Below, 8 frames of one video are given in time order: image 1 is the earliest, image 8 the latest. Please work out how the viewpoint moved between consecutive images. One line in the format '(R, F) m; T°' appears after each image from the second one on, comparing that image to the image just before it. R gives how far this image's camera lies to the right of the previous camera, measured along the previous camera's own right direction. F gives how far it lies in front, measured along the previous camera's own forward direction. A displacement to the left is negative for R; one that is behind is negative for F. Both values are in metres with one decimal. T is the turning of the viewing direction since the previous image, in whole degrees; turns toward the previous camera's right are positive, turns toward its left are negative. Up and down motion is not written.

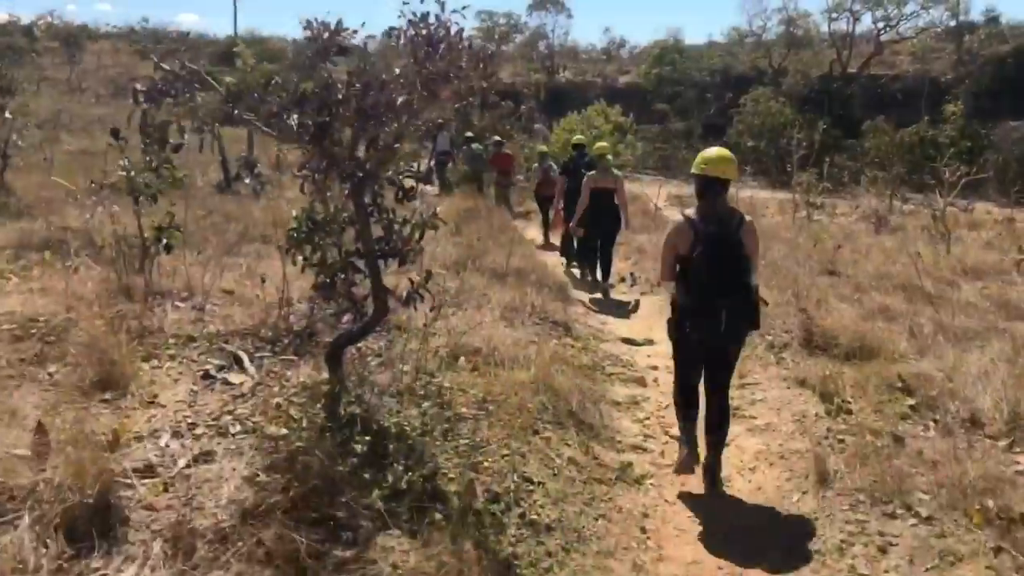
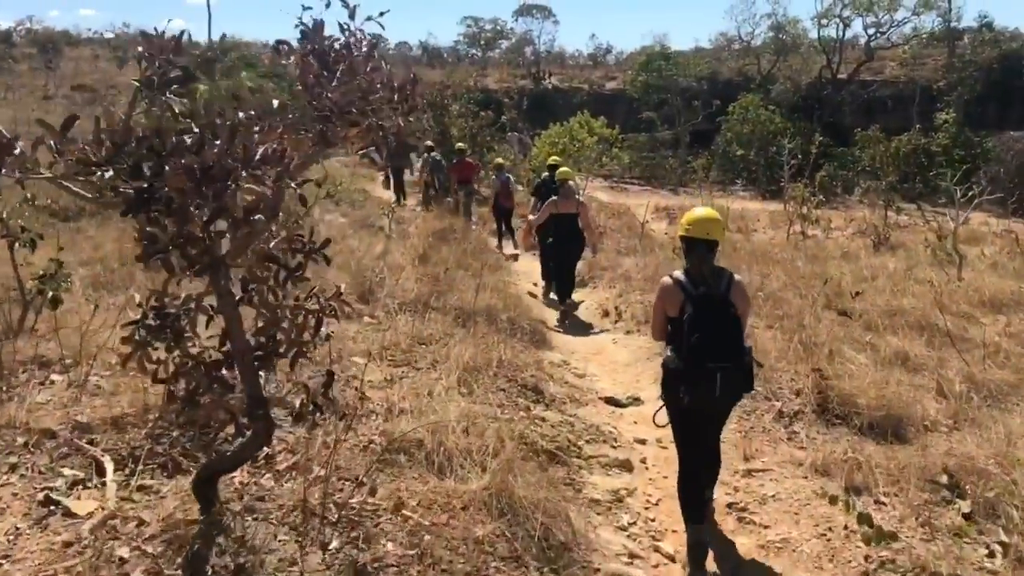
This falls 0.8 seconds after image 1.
(+0.2, +1.0) m; +1°
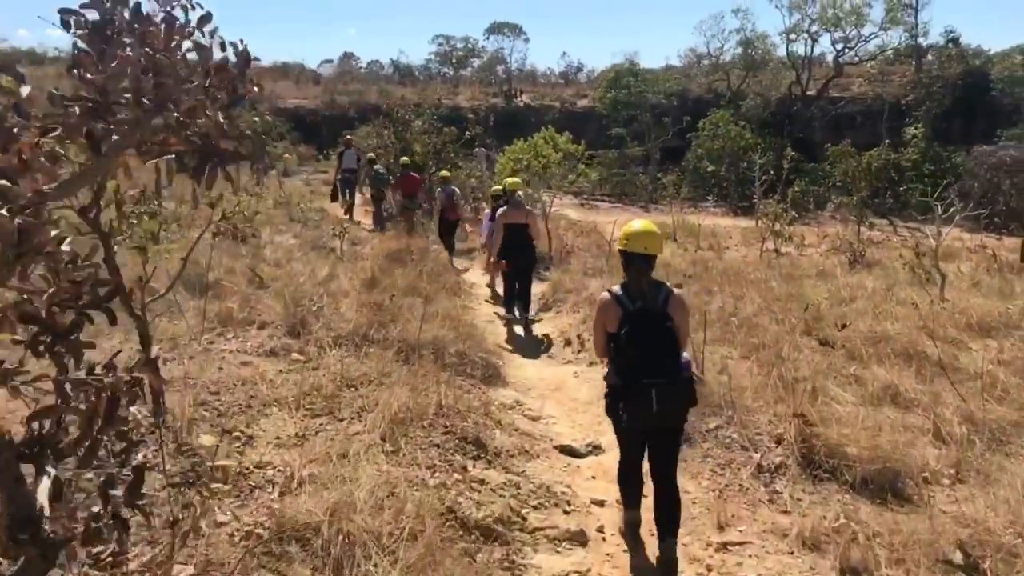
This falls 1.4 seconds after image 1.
(+0.2, +0.7) m; +2°
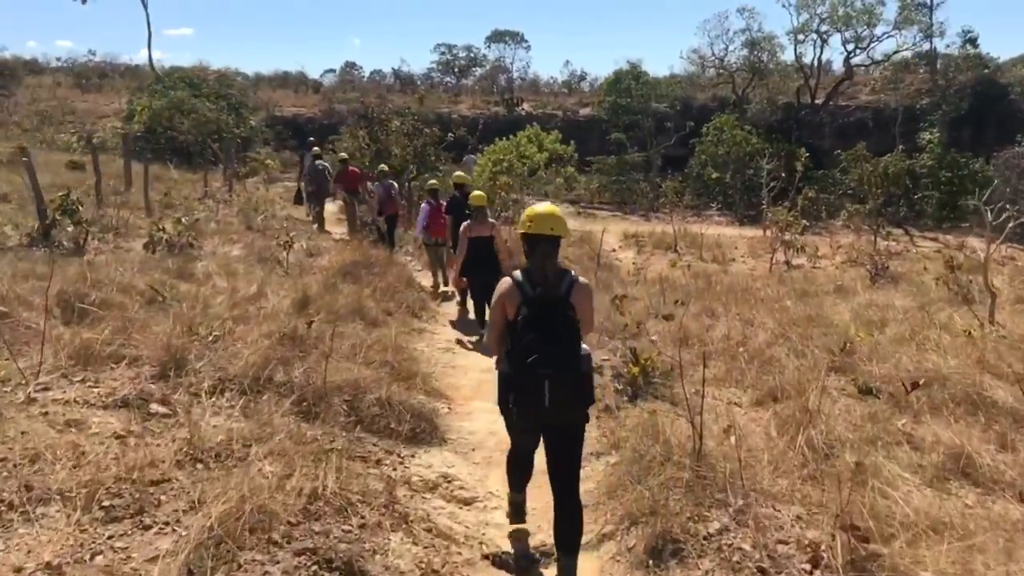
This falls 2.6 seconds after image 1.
(+0.4, +1.6) m; 0°
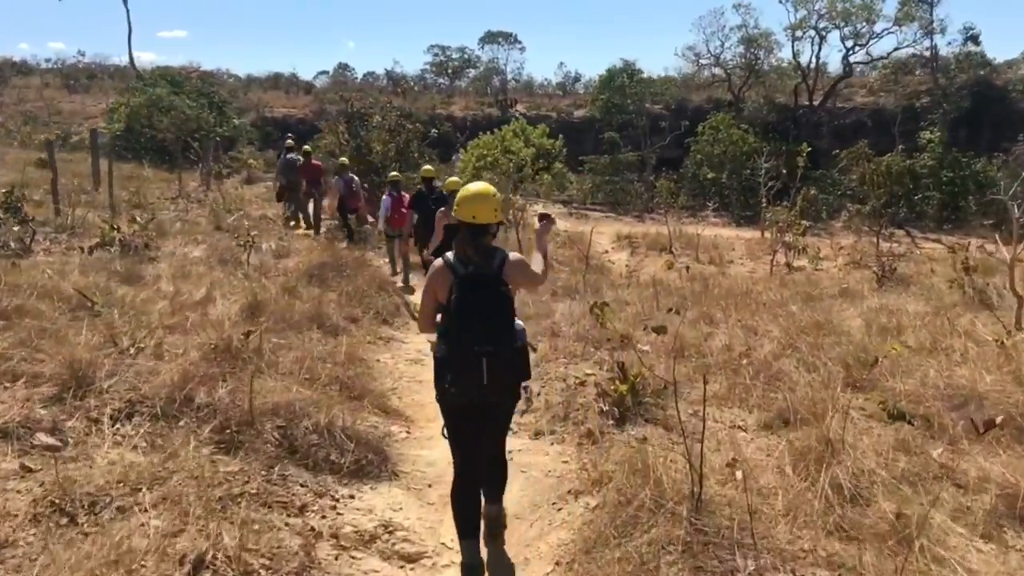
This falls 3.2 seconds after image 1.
(+0.2, +0.8) m; 0°
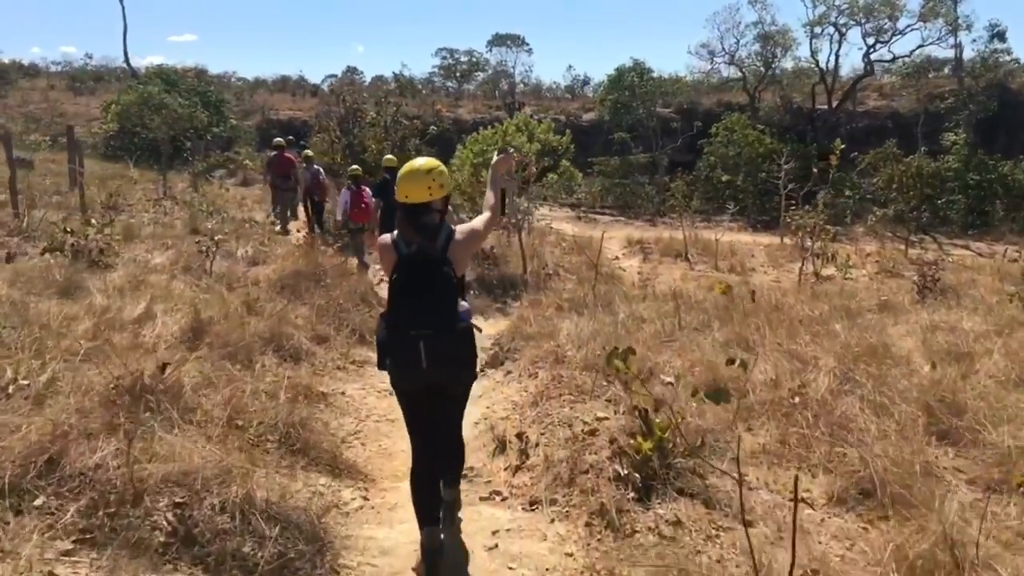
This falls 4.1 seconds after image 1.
(+0.1, +1.1) m; -1°
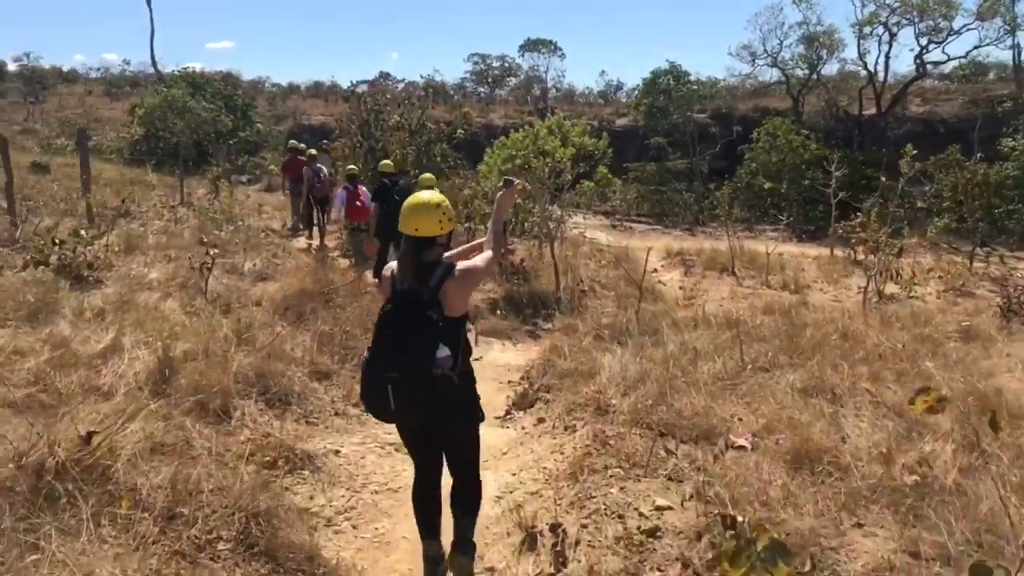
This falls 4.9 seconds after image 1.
(0.0, +1.0) m; -2°
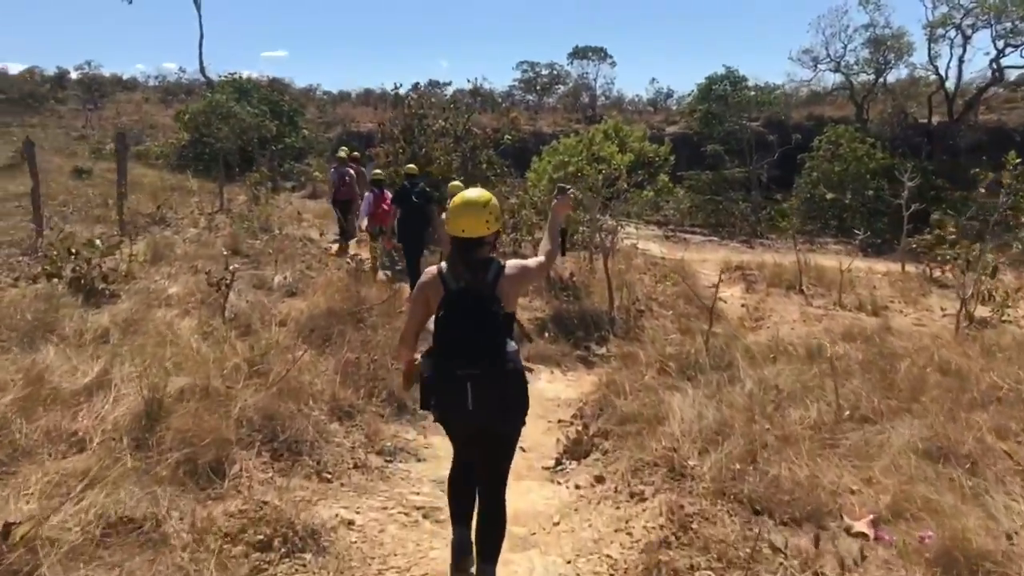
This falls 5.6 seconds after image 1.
(0.0, +0.8) m; -3°
